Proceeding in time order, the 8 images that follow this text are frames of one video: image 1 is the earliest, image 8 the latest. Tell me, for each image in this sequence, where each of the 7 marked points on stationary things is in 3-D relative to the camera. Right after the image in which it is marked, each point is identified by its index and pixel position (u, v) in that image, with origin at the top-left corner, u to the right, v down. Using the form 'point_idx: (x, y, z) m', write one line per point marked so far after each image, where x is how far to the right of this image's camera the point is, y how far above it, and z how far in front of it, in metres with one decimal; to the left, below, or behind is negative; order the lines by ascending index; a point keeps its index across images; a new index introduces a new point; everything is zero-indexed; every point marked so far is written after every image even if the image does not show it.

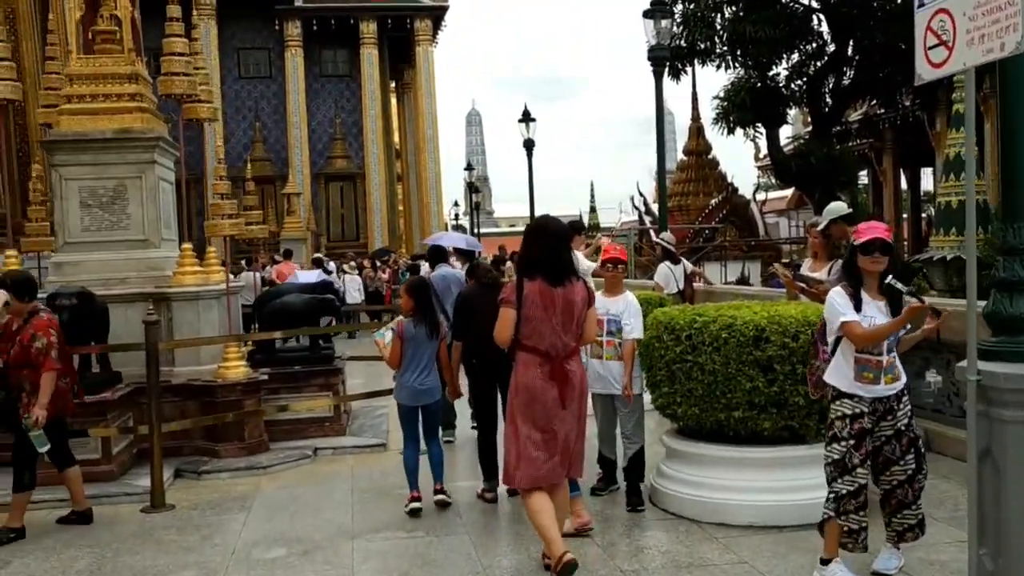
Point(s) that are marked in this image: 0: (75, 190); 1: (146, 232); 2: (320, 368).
0: (-3.6, +0.8, +8.0) m
1: (-3.1, +0.5, +8.2) m
2: (-1.6, -0.7, +8.2) m
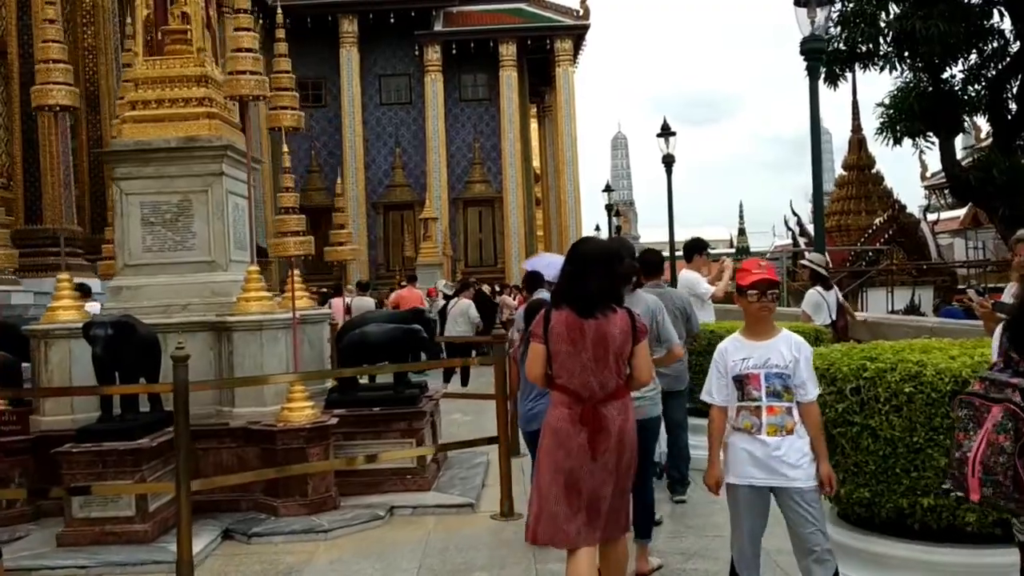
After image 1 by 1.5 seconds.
0: (-2.8, +0.6, +7.2) m
1: (-2.2, +0.3, +7.2) m
2: (-0.8, -0.9, +7.0) m
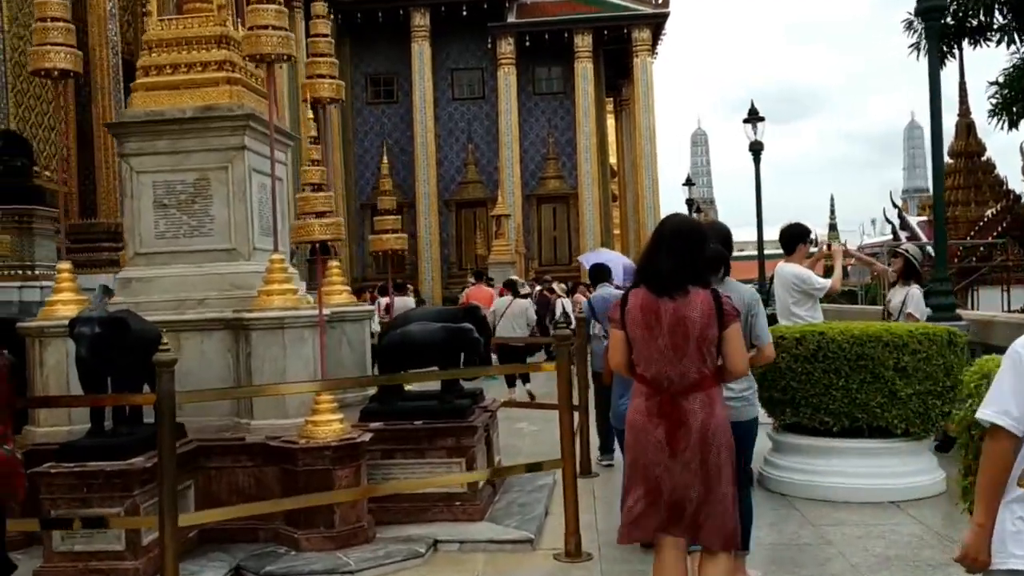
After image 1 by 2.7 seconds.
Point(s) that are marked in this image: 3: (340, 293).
0: (-2.4, +0.7, +6.3) m
1: (-1.8, +0.3, +6.3) m
2: (-0.4, -0.8, +5.9) m
3: (-1.3, 0.0, +7.2) m
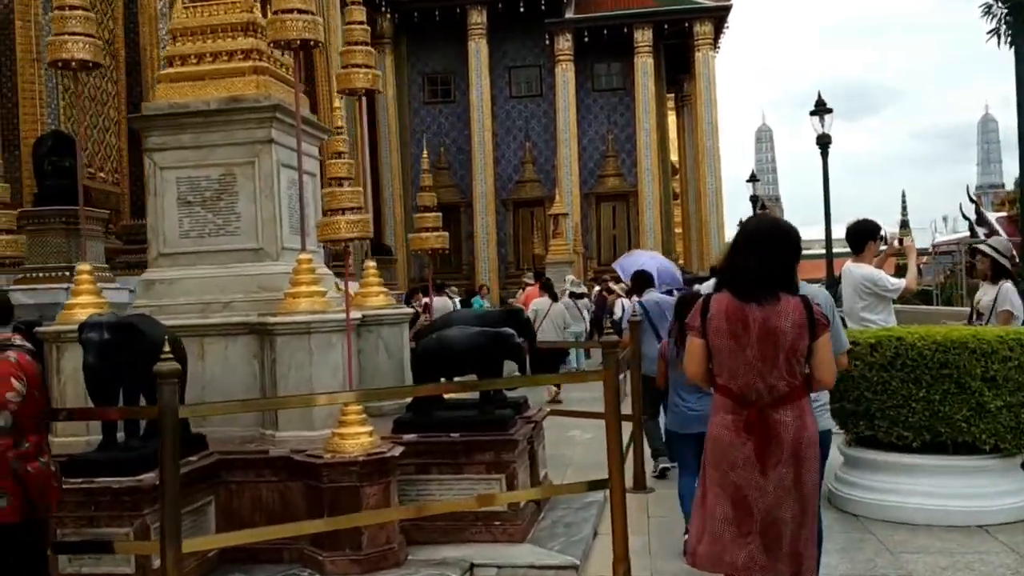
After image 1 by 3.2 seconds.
0: (-2.1, +0.6, +5.9) m
1: (-1.5, +0.3, +5.9) m
2: (-0.1, -0.8, +5.5) m
3: (-1.0, 0.0, +6.8) m
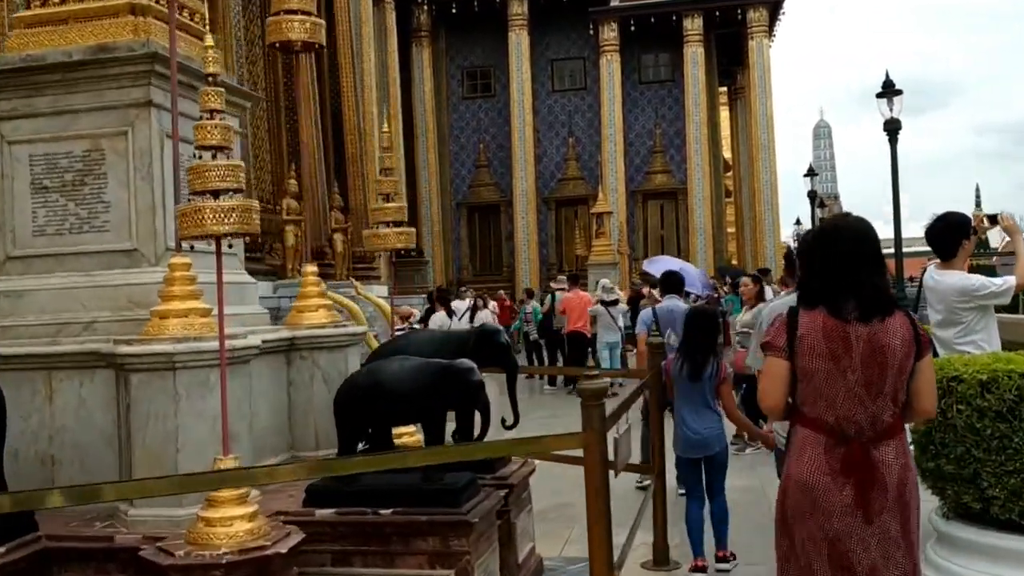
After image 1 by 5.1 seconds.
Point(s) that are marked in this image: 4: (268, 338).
0: (-2.2, +0.6, +4.4) m
1: (-1.7, +0.2, +4.4) m
2: (-0.3, -0.9, +3.9) m
3: (-1.1, -0.1, +5.3) m
4: (-1.3, -0.2, +4.7) m
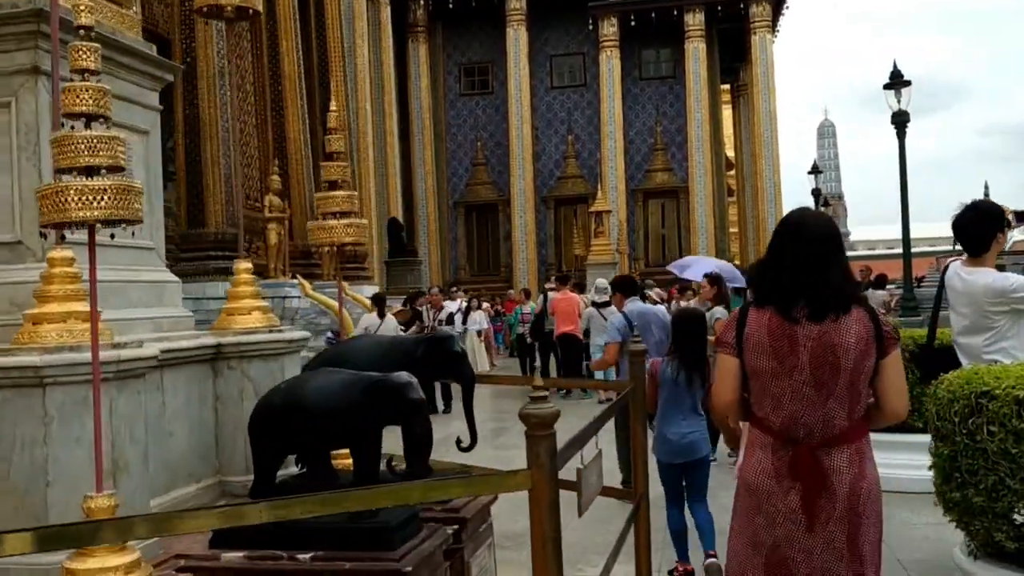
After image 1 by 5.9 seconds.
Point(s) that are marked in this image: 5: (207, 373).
0: (-2.4, +0.6, +3.8) m
1: (-1.9, +0.2, +3.7) m
2: (-0.5, -0.9, +3.2) m
3: (-1.2, -0.1, +4.6) m
4: (-1.4, -0.2, +4.0) m
5: (-1.4, -0.4, +4.4) m
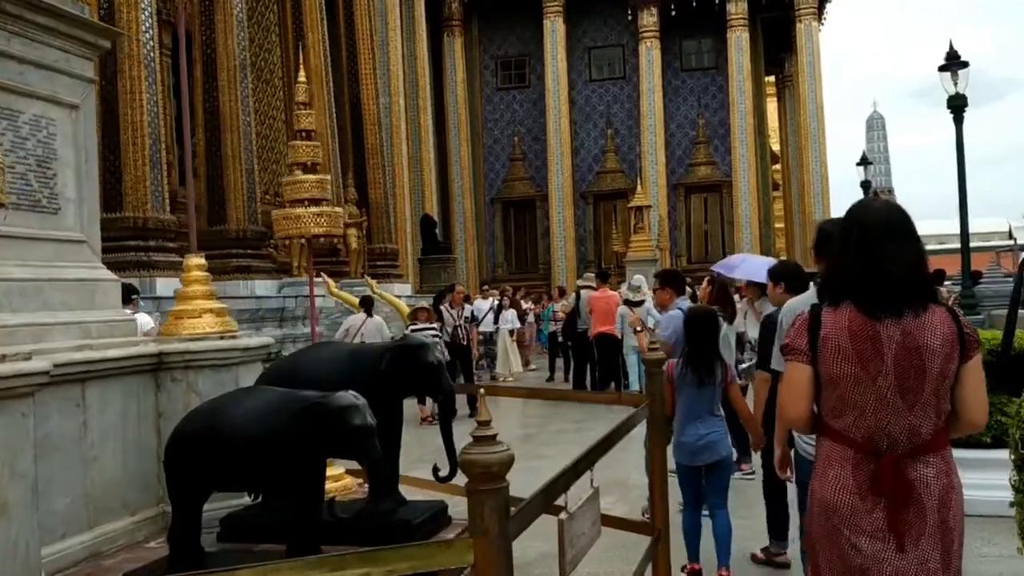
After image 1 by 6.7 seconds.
0: (-2.5, +0.6, +3.2) m
1: (-2.0, +0.2, +3.1) m
2: (-0.6, -0.9, +2.6) m
3: (-1.3, -0.1, +4.0) m
4: (-1.5, -0.2, +3.4) m
5: (-1.4, -0.4, +3.7) m
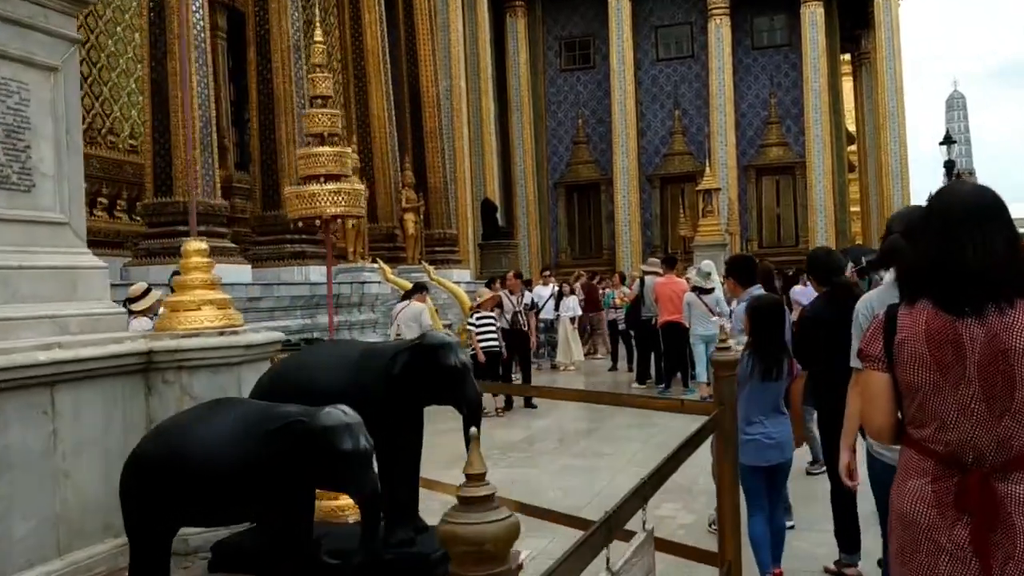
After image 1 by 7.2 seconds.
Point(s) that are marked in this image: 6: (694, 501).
0: (-2.4, +0.6, +2.8) m
1: (-1.9, +0.3, +2.7) m
2: (-0.5, -0.9, +2.0) m
3: (-1.1, -0.1, +3.5) m
4: (-1.4, -0.2, +2.9) m
5: (-1.3, -0.3, +3.3) m
6: (+1.1, -1.4, +6.0) m
